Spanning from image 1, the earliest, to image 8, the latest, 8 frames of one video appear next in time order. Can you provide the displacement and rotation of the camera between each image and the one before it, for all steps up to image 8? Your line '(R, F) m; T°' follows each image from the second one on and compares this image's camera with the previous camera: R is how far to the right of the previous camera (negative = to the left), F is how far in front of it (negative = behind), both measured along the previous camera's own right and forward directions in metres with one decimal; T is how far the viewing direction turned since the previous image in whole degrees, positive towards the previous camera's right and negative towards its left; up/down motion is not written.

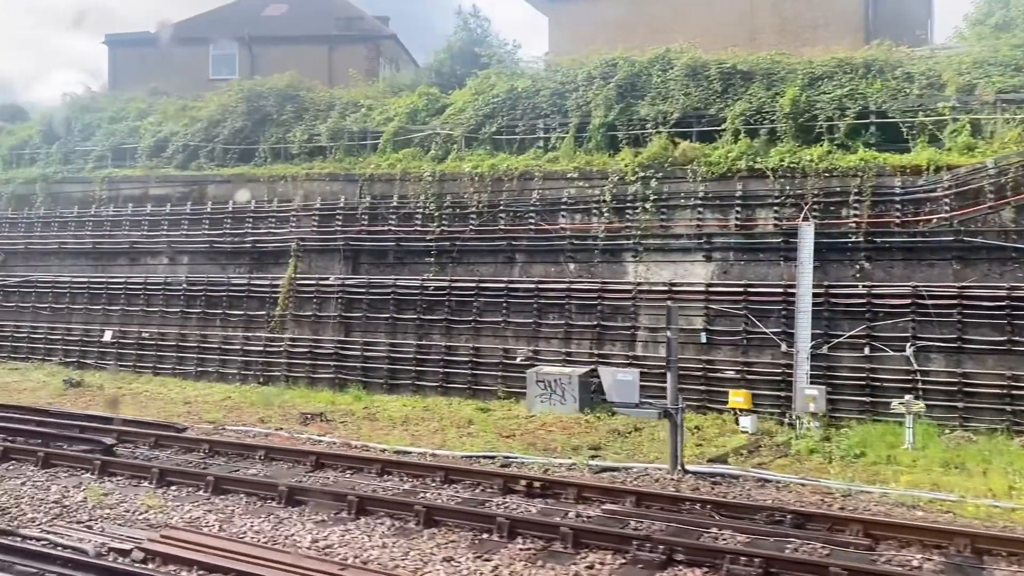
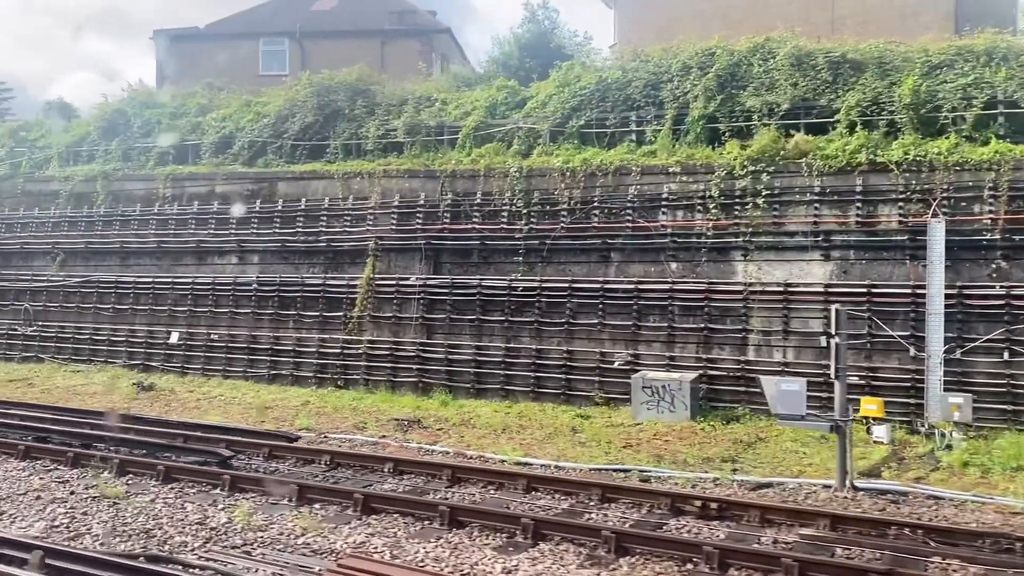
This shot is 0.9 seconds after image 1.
(-1.7, +0.8) m; -1°
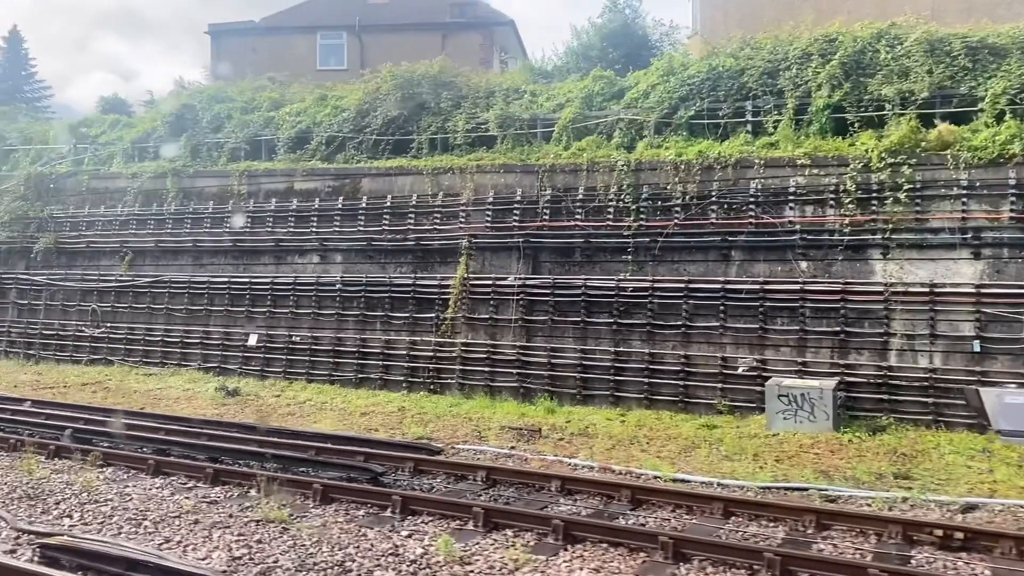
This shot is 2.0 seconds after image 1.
(-2.0, +0.9) m; -1°
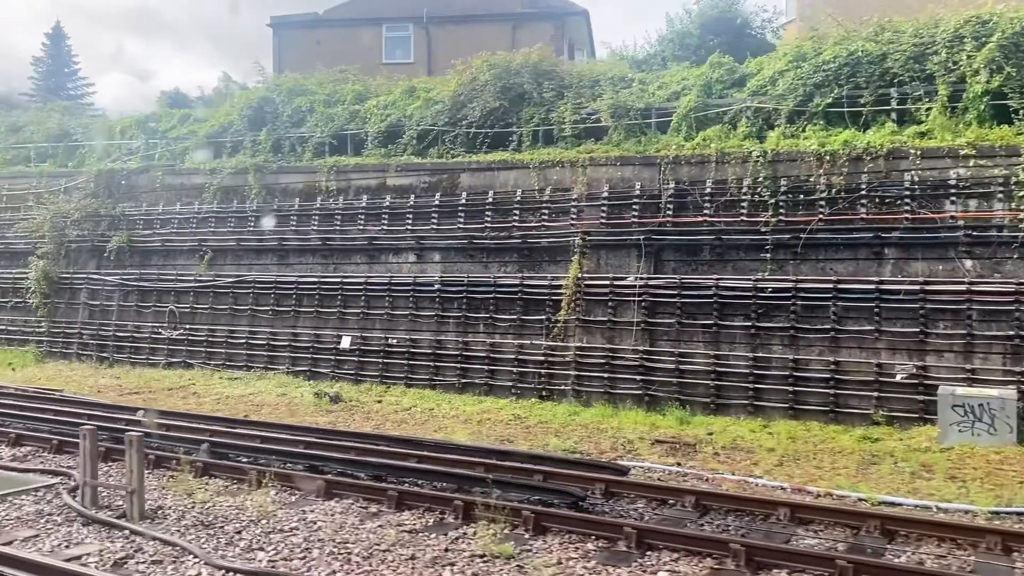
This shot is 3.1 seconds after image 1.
(-2.2, +1.0) m; -1°
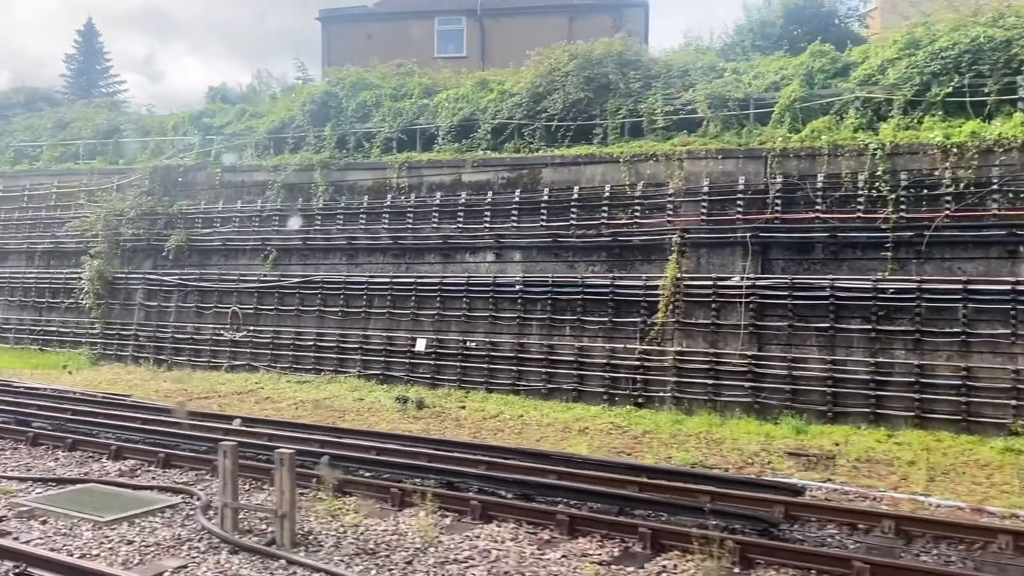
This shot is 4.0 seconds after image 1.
(-1.7, +0.8) m; -1°
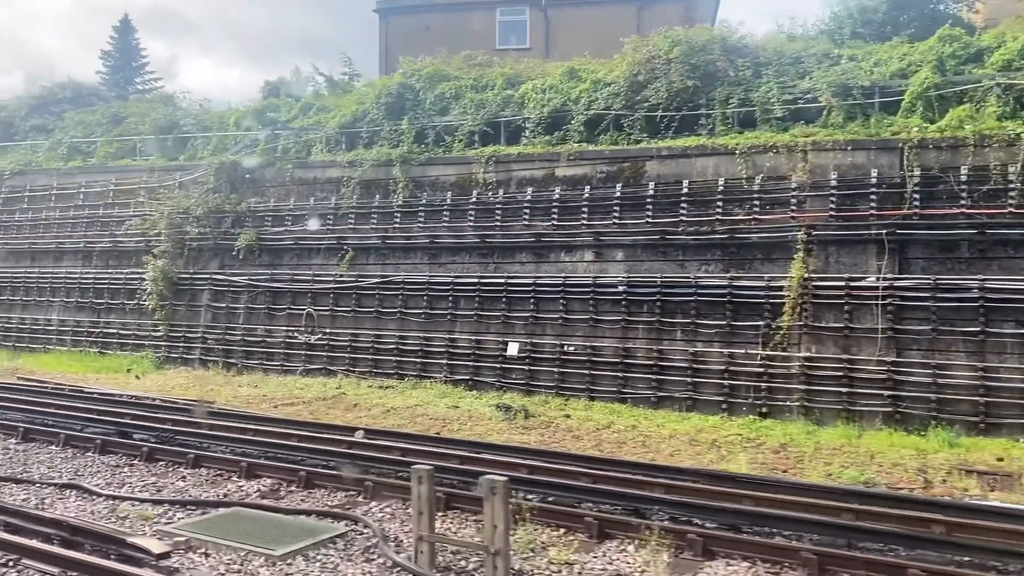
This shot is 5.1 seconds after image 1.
(-1.9, +1.0) m; -1°
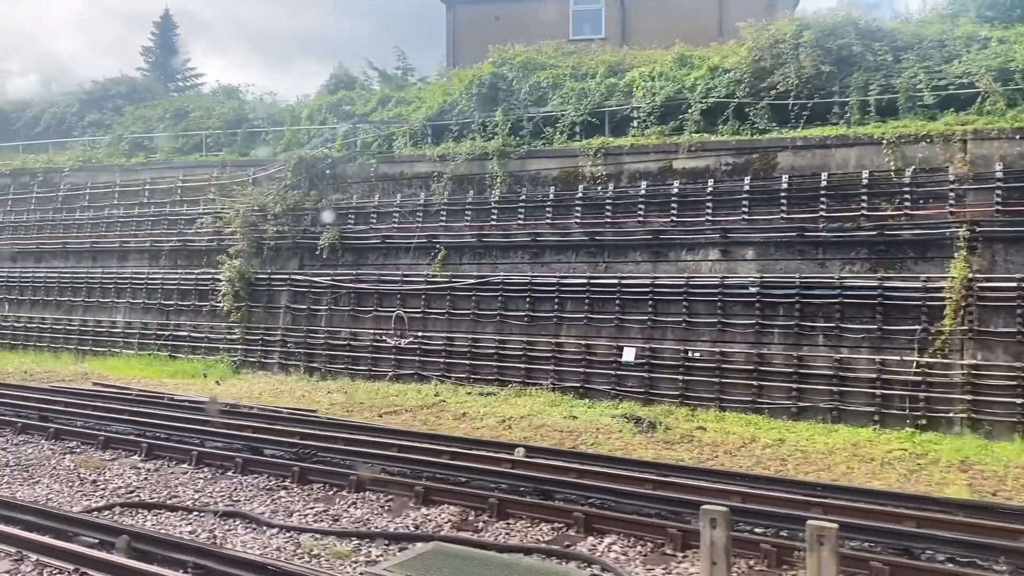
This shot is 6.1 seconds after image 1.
(-2.1, +1.1) m; -1°
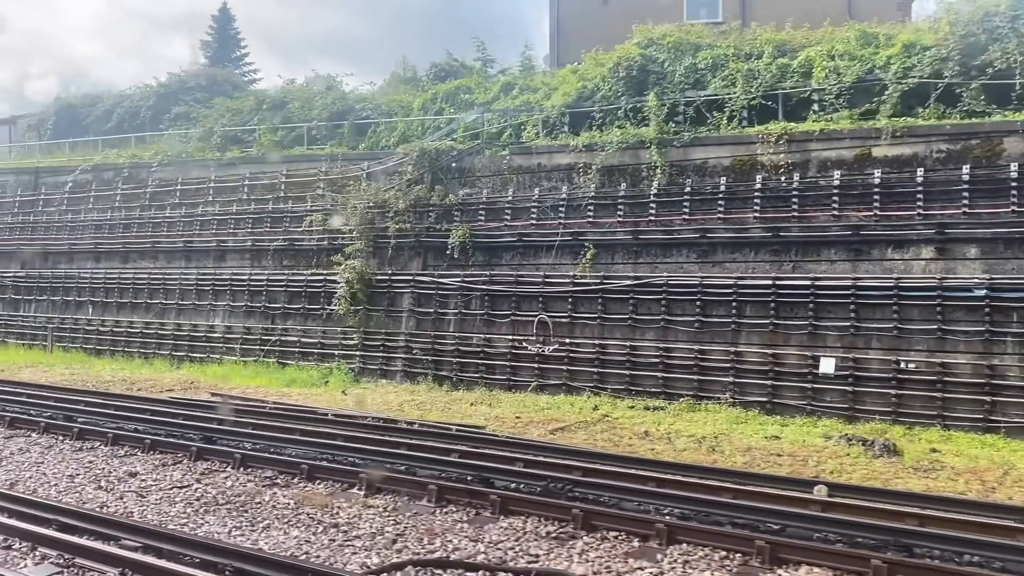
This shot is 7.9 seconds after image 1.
(-3.0, +1.6) m; -1°
